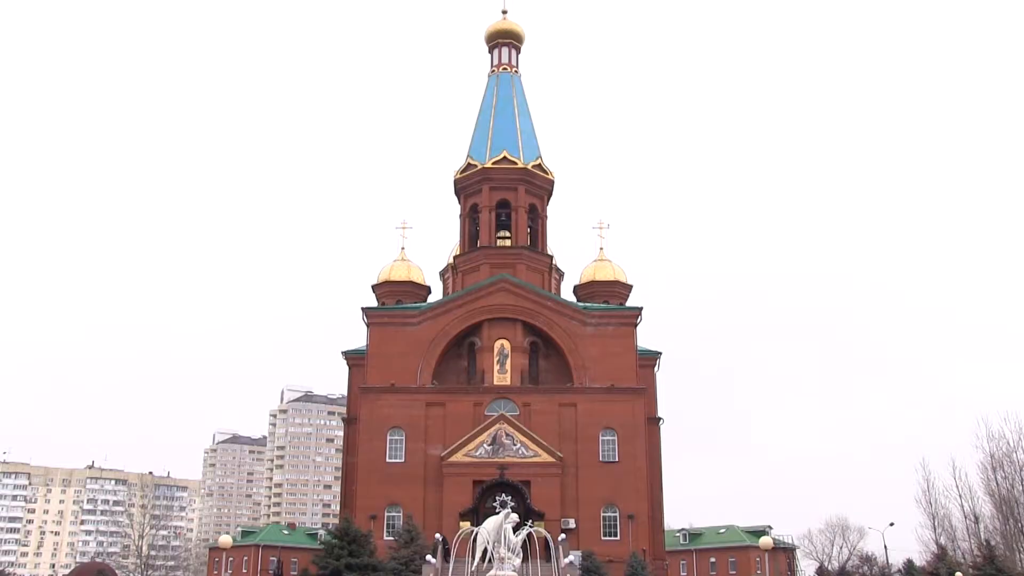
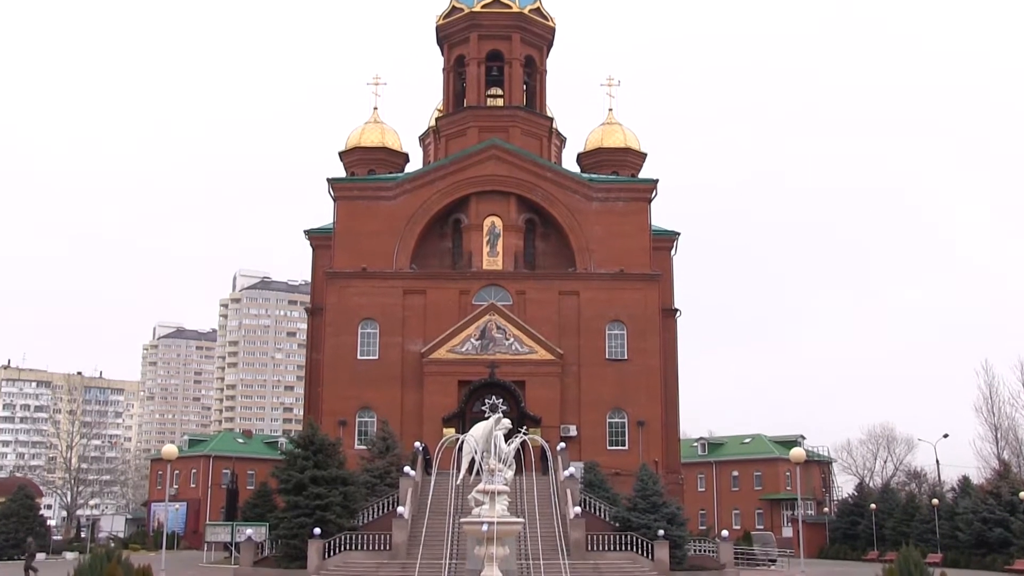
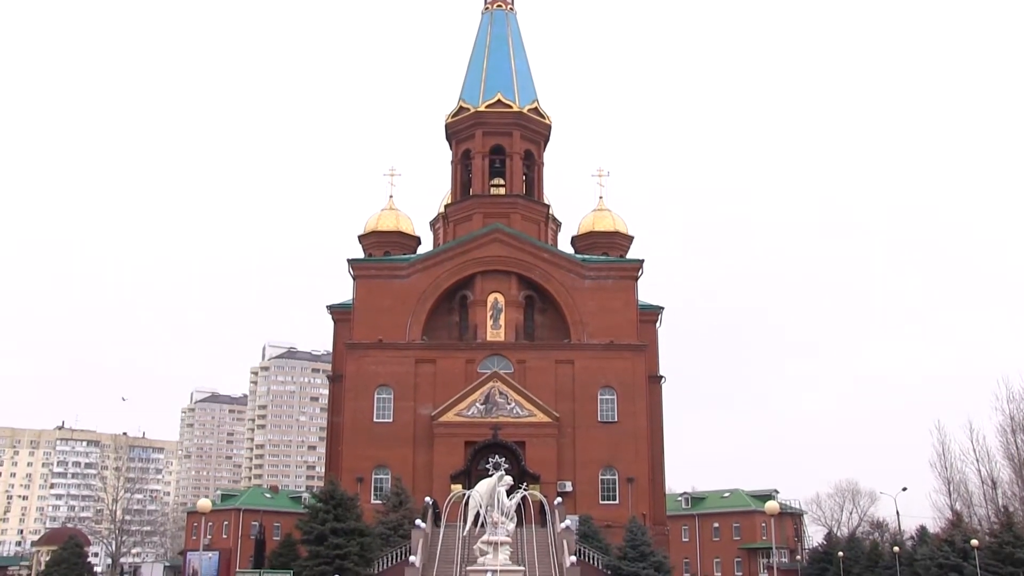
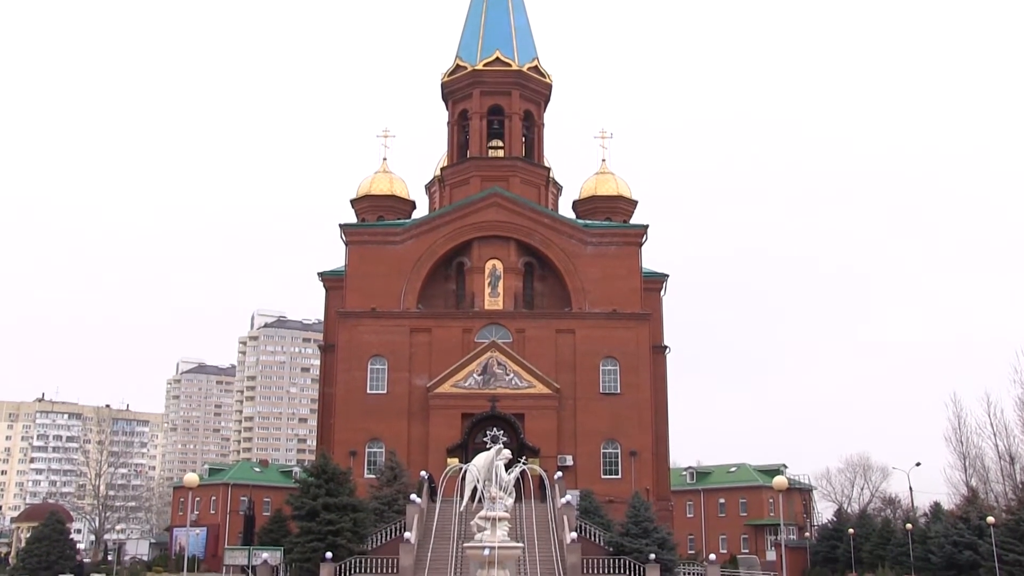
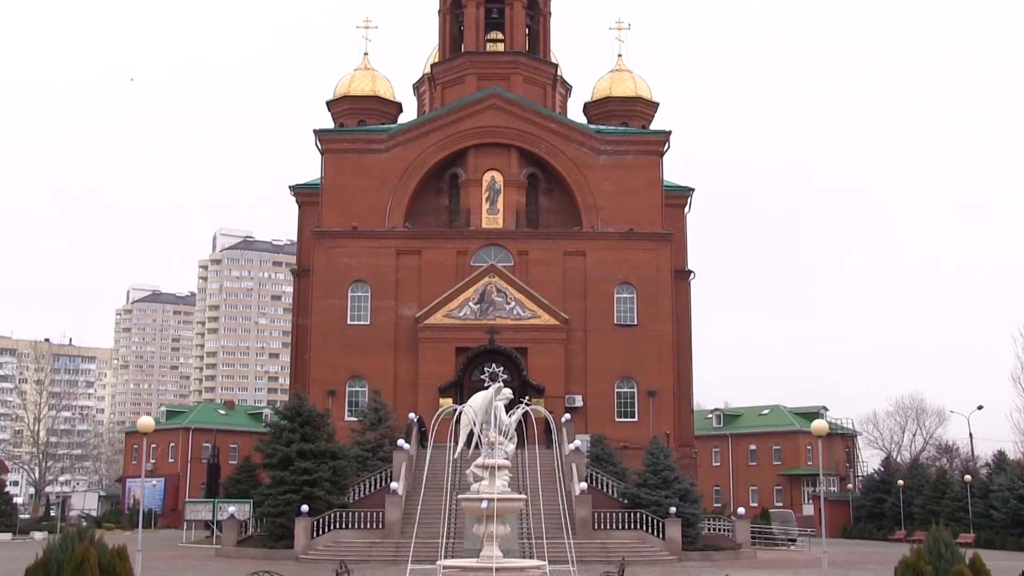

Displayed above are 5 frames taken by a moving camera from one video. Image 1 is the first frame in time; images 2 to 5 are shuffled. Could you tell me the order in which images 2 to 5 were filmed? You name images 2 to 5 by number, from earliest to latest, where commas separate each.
3, 4, 2, 5
